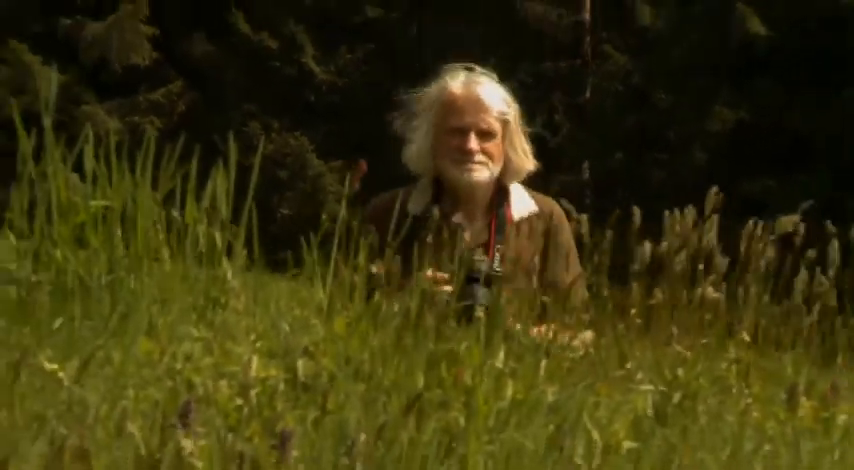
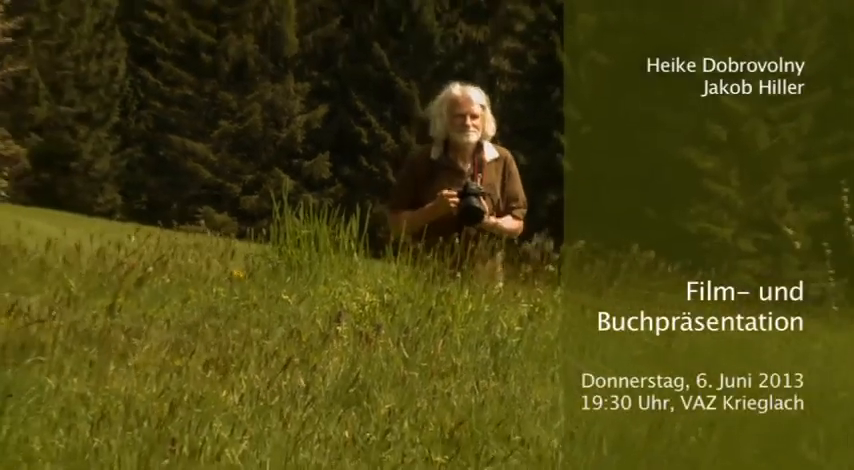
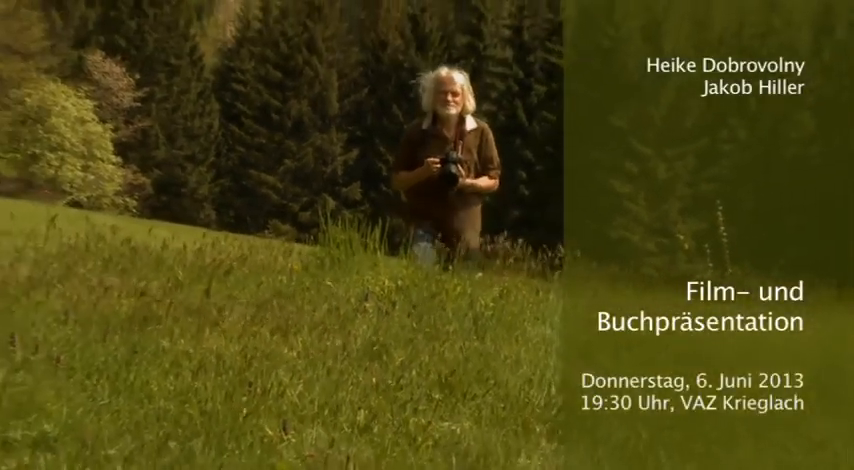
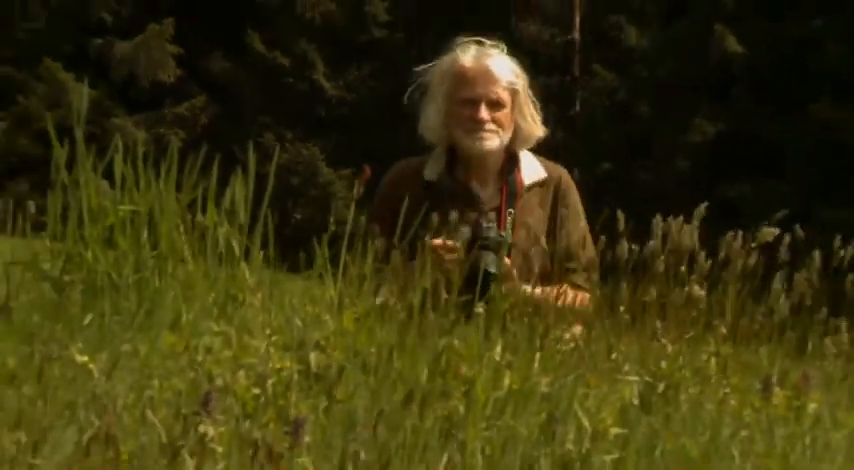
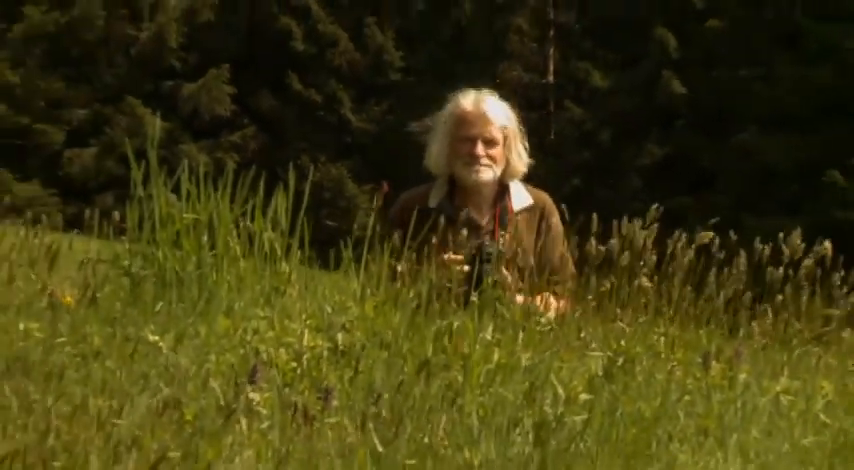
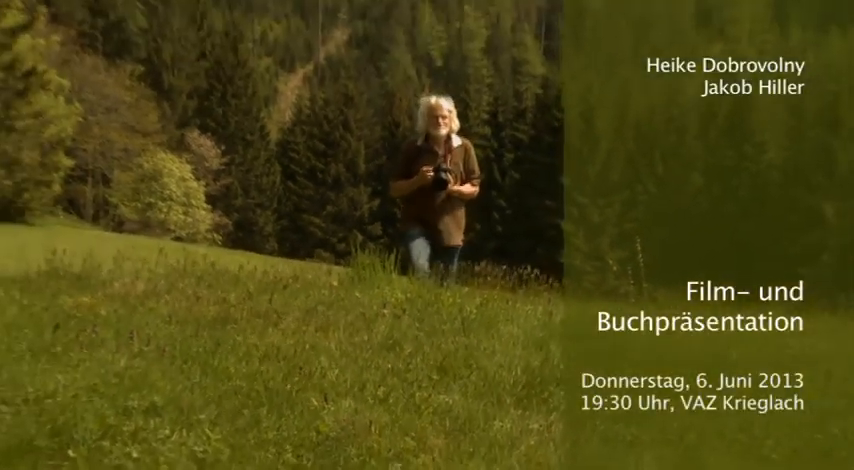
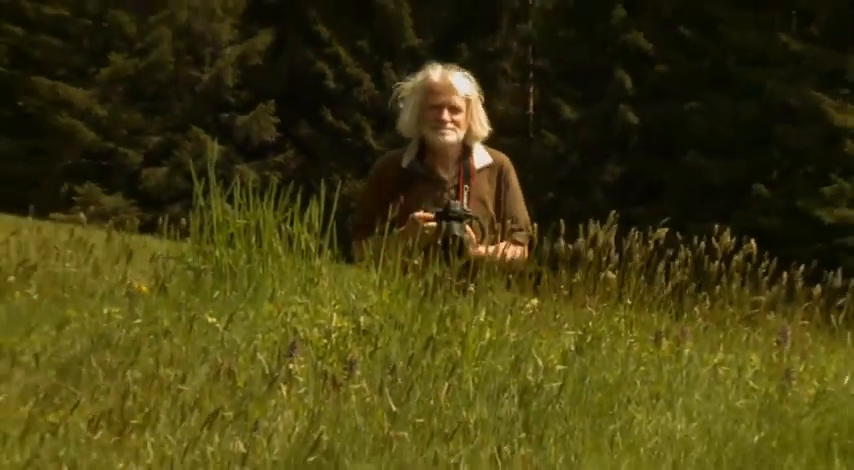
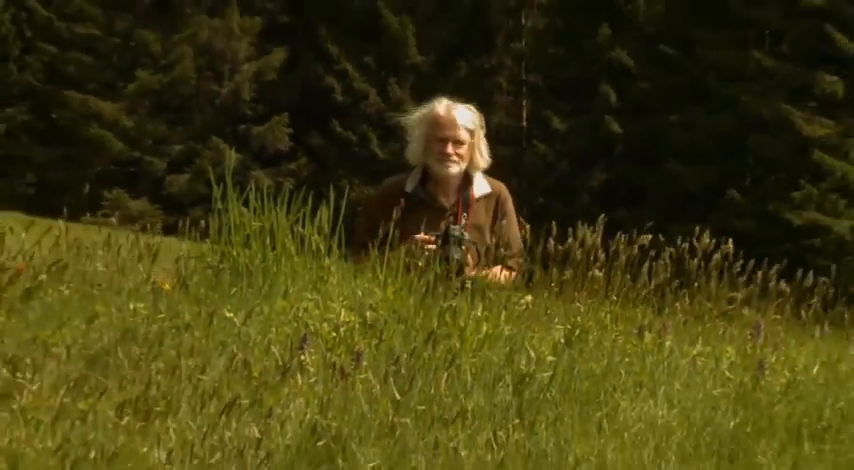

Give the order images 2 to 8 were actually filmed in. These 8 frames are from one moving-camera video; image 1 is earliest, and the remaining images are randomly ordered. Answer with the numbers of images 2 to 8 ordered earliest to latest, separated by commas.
4, 5, 7, 8, 2, 3, 6
